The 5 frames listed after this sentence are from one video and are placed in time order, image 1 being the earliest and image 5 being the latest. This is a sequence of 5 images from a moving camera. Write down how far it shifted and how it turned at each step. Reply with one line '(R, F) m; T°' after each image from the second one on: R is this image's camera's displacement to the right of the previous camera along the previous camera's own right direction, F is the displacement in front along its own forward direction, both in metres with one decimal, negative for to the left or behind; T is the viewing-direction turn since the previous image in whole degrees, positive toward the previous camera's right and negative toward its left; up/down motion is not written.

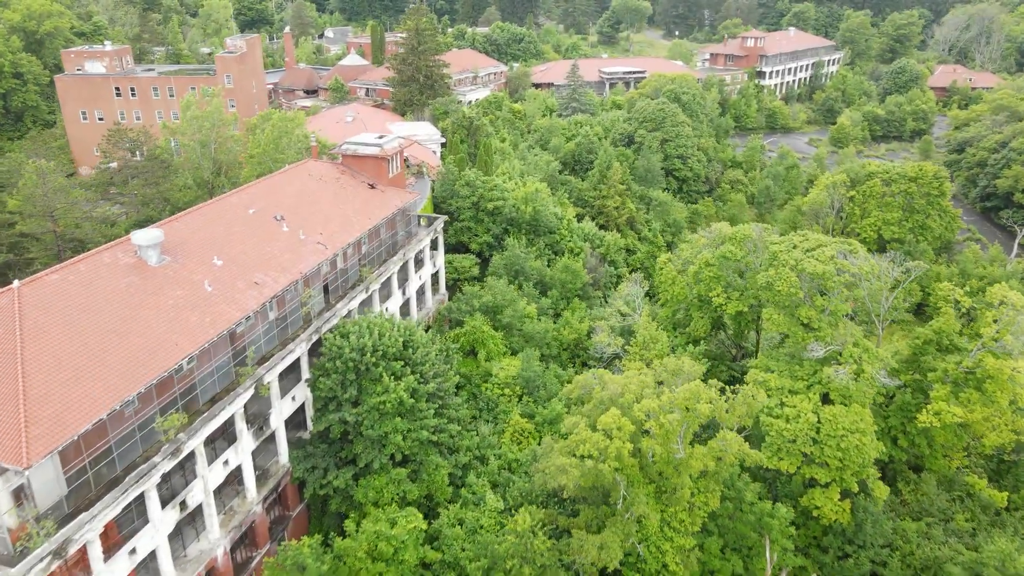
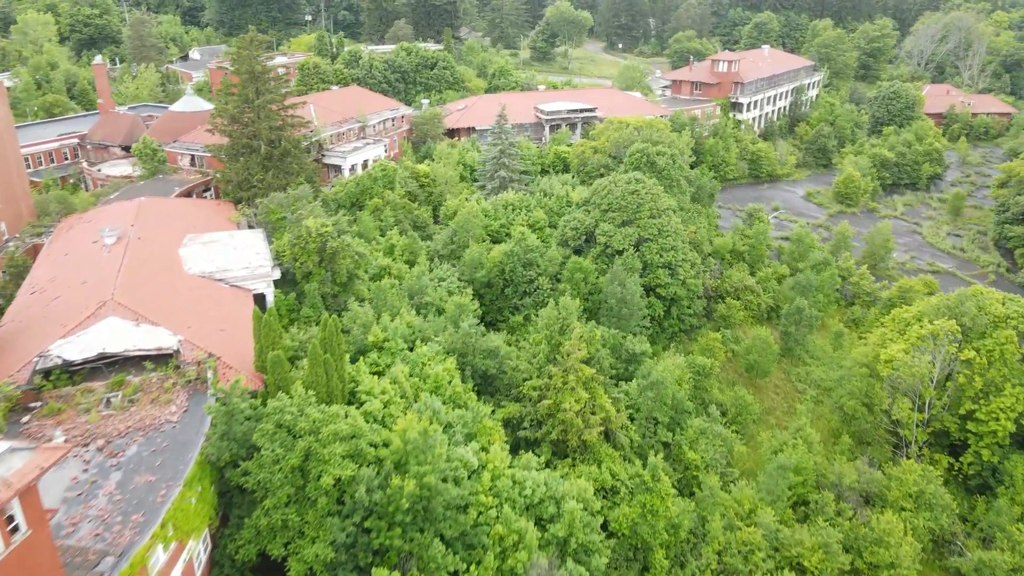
(+2.1, +19.3) m; +5°
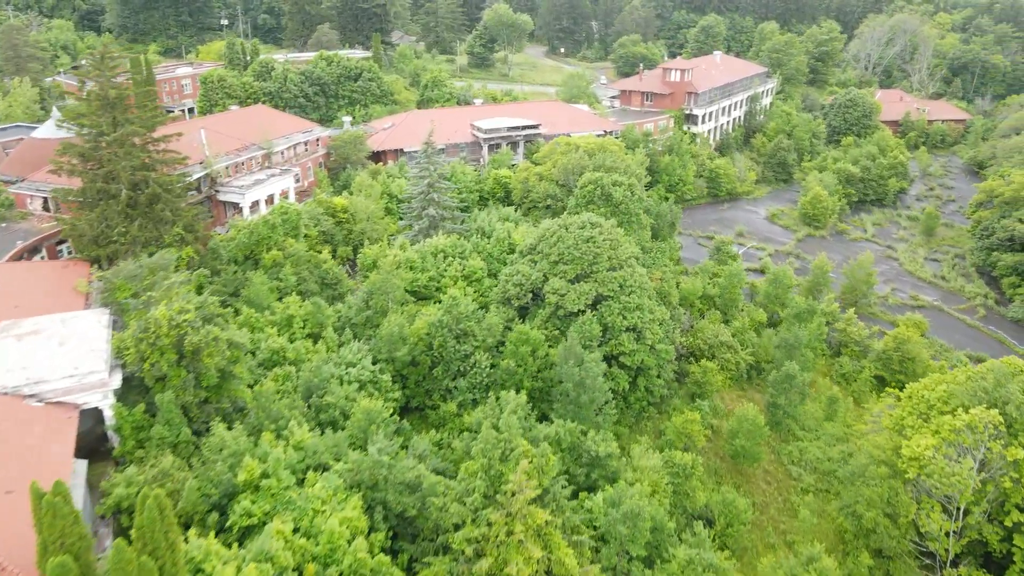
(+0.7, +6.5) m; +4°
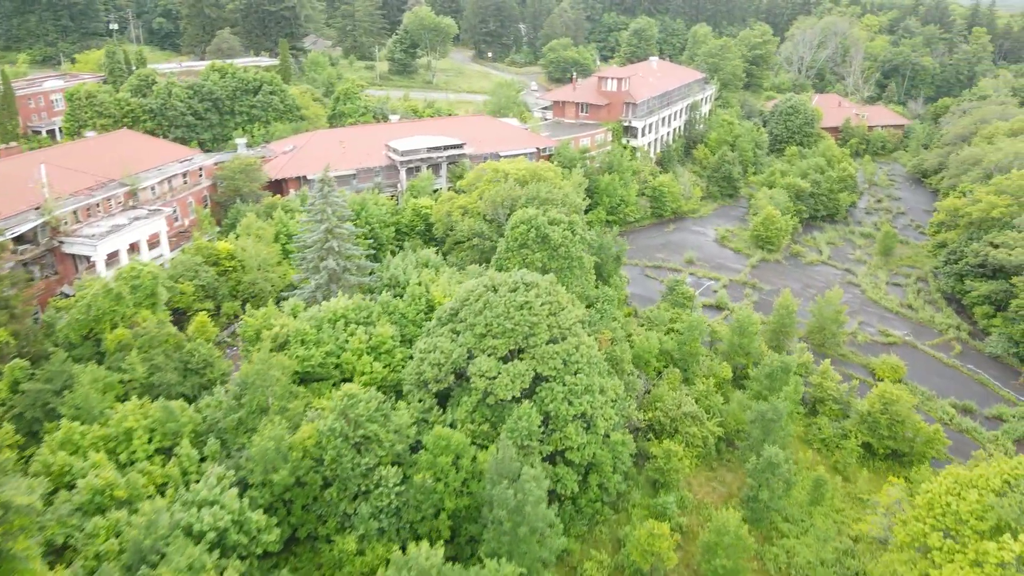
(+0.8, +6.0) m; +5°
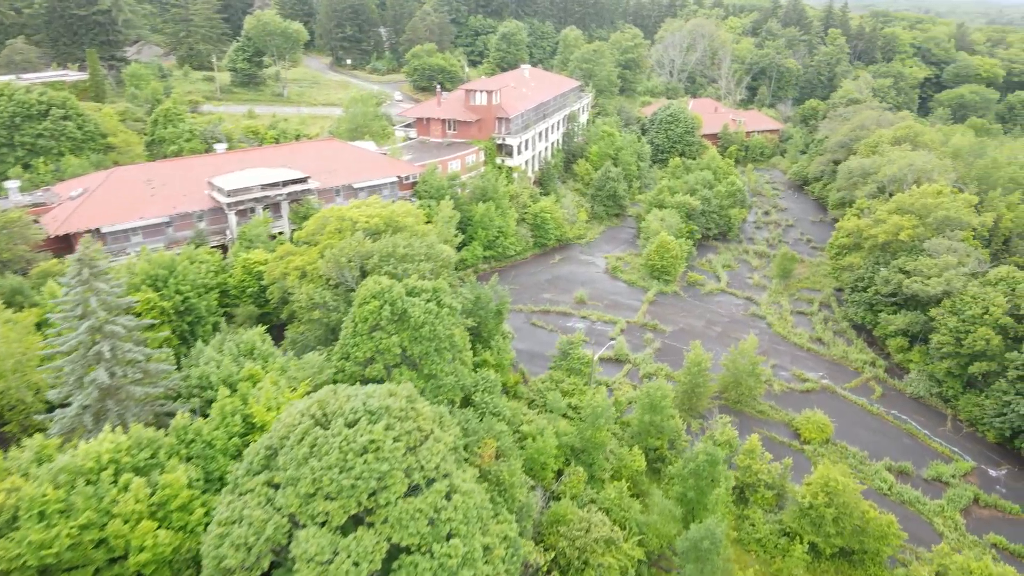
(+1.2, +6.7) m; +9°
